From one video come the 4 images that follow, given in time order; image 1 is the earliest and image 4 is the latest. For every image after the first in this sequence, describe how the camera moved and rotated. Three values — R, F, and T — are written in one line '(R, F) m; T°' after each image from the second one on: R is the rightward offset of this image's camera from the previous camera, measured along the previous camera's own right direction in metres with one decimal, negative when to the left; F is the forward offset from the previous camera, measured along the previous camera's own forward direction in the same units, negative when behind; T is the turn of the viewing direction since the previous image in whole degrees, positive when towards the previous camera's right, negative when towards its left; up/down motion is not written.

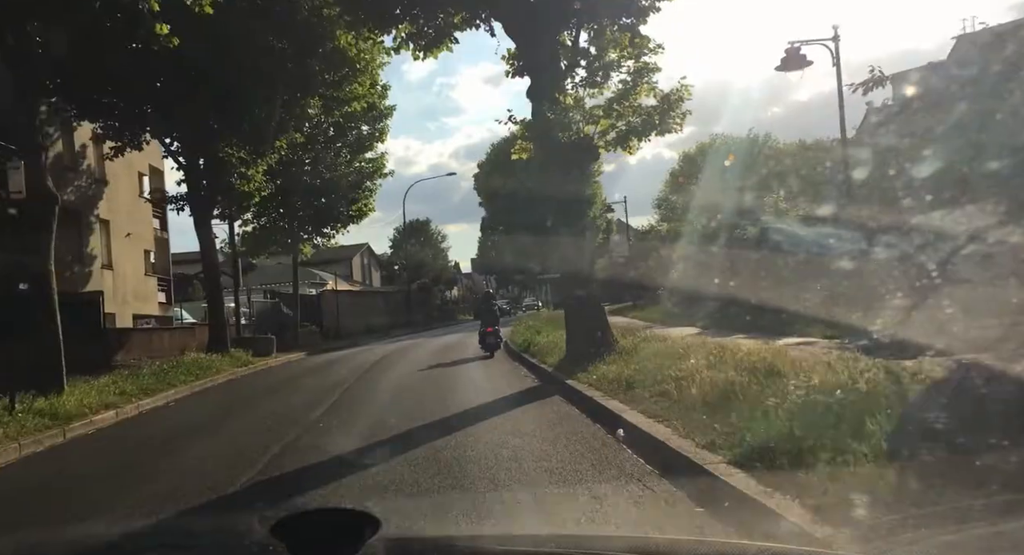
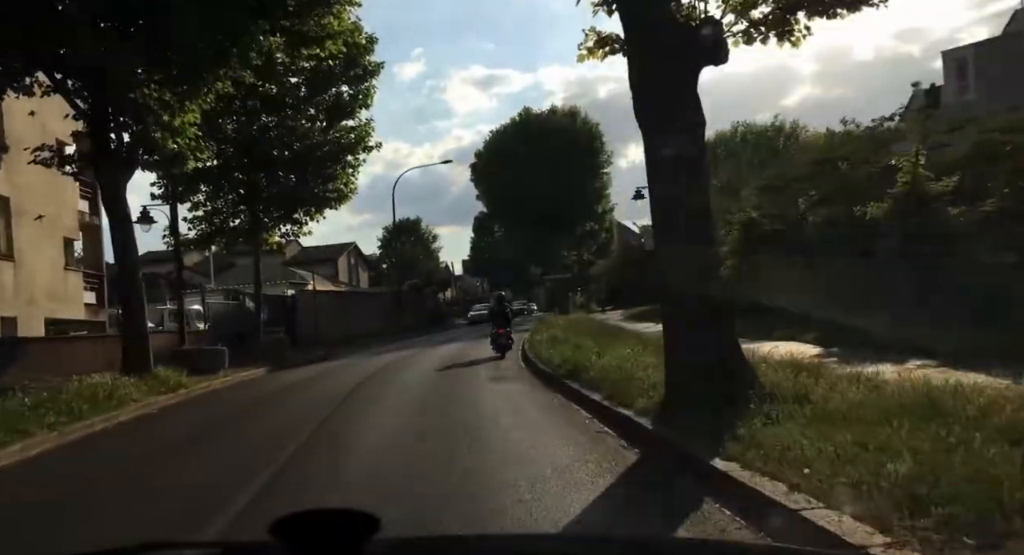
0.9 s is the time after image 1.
(-0.1, +0.9) m; +1°
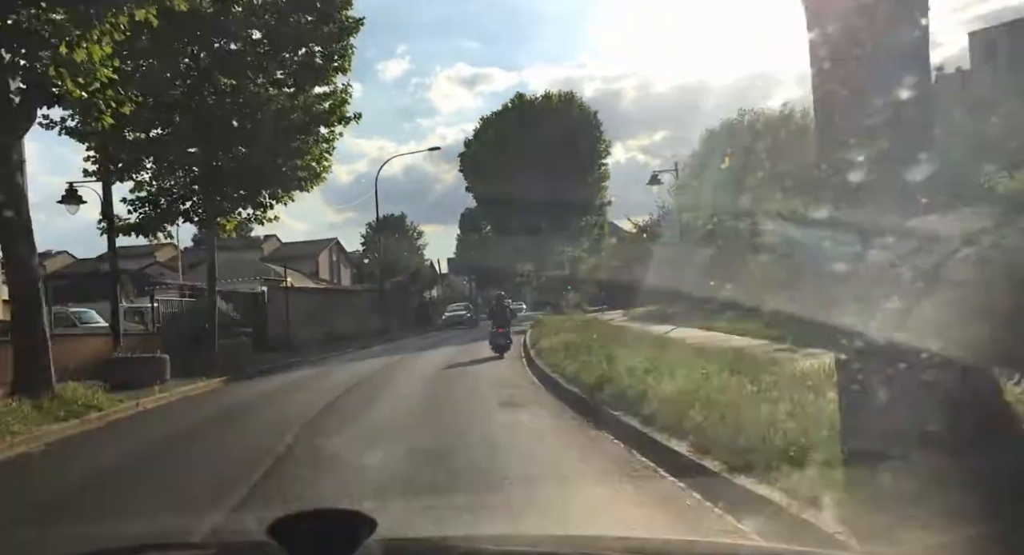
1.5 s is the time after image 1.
(-0.1, +0.6) m; +1°
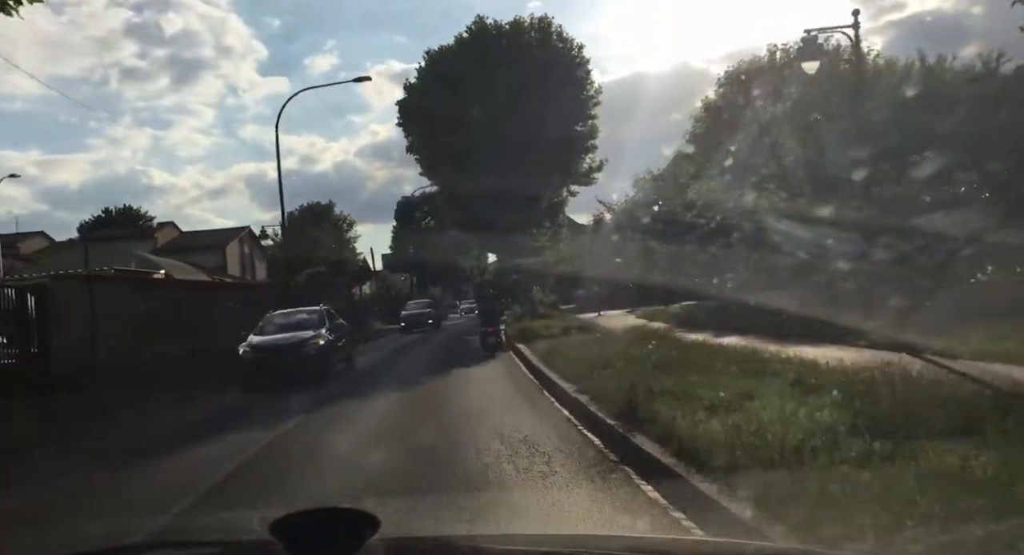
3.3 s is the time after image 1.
(-0.8, +0.7) m; +5°
